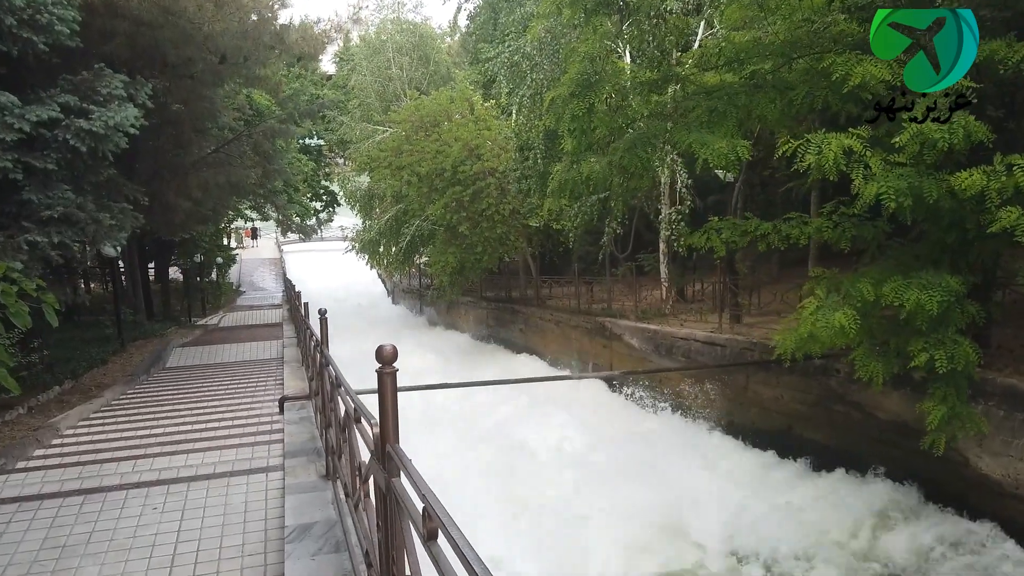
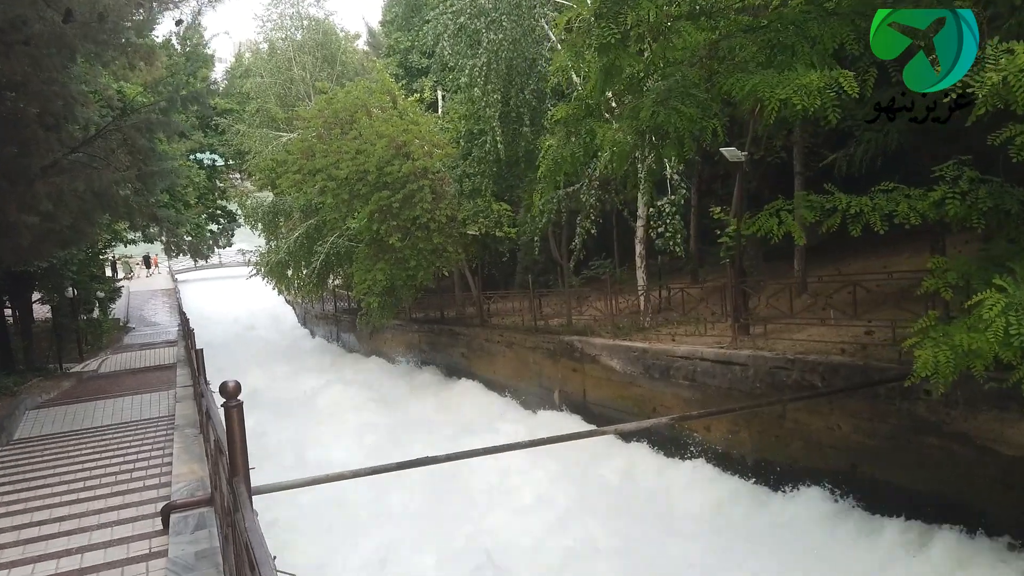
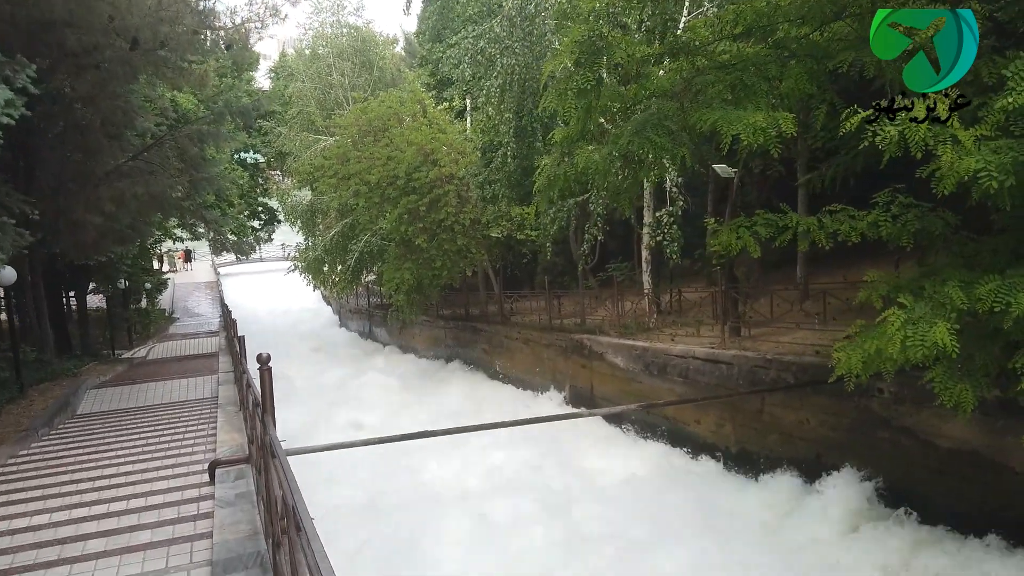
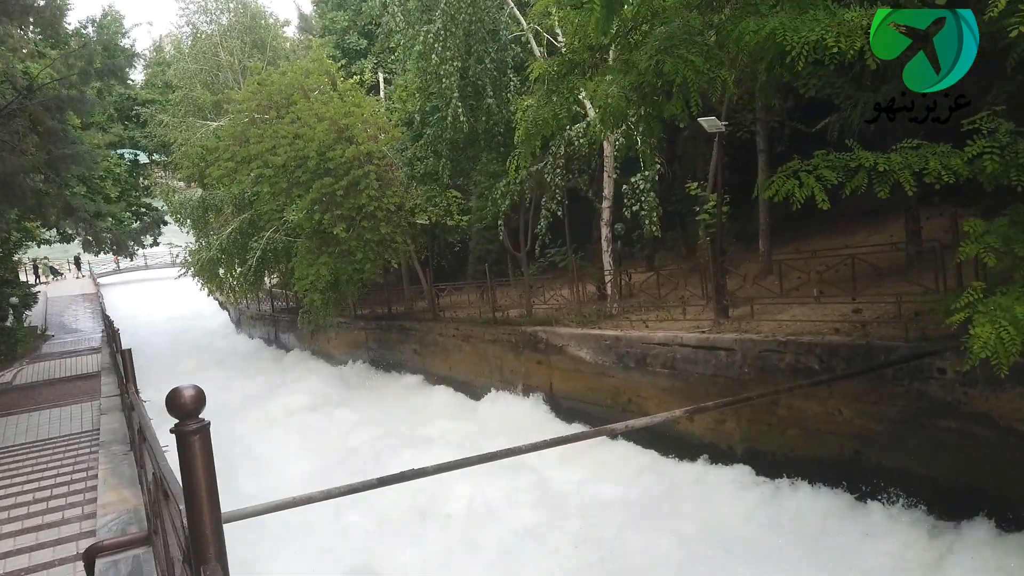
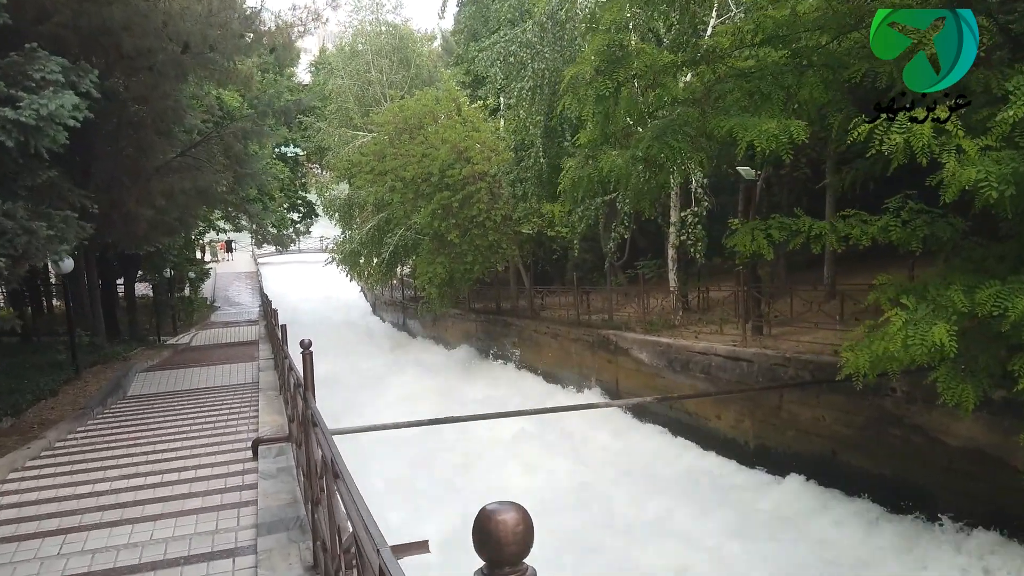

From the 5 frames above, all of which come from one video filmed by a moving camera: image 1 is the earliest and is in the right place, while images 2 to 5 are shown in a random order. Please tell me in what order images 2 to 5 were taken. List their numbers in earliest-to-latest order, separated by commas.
5, 3, 2, 4
